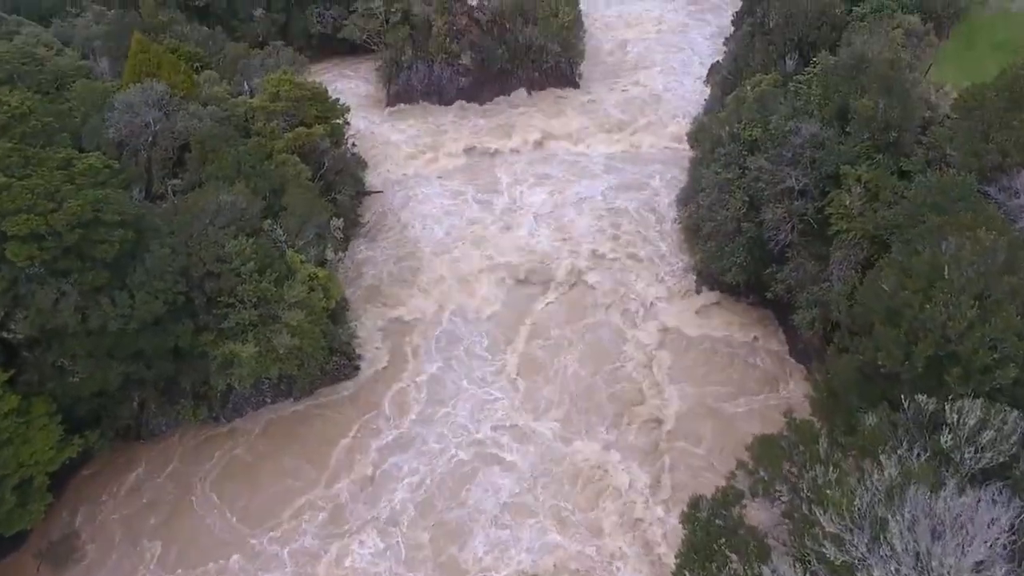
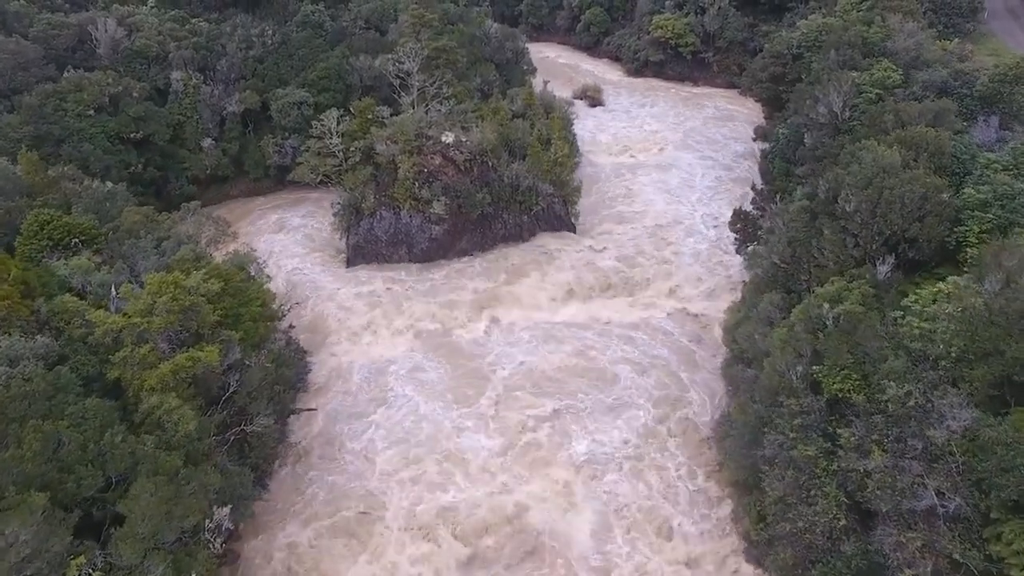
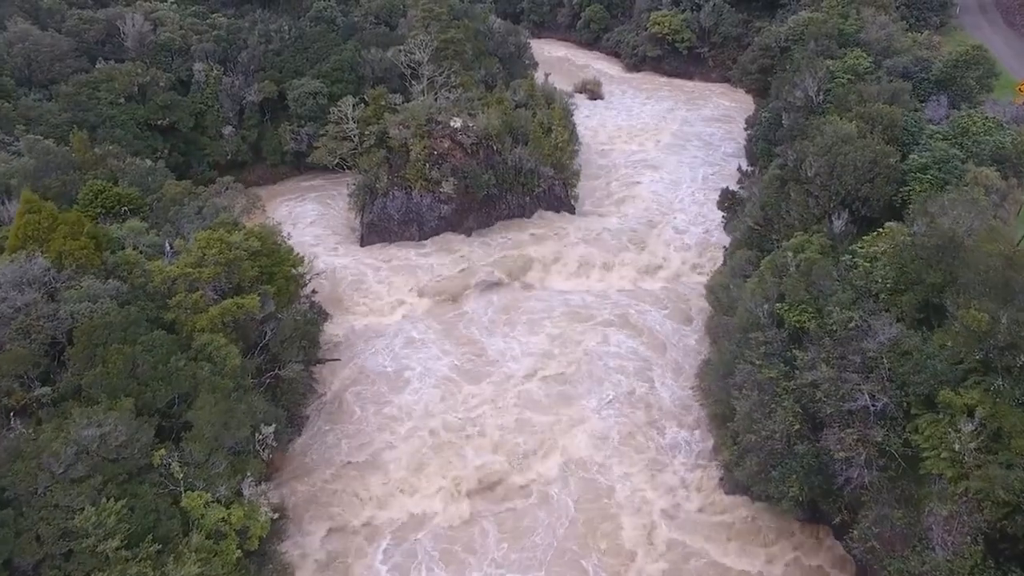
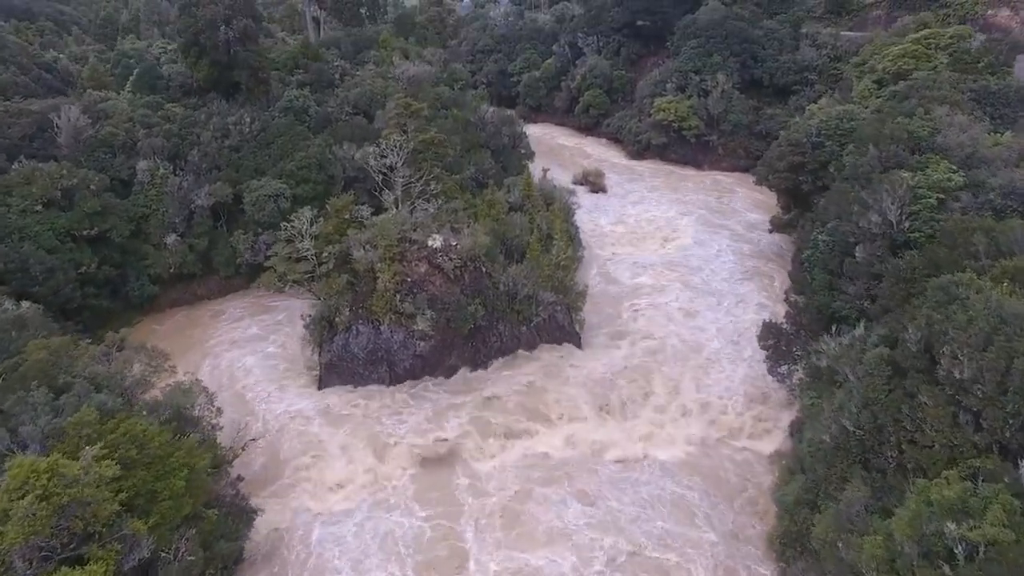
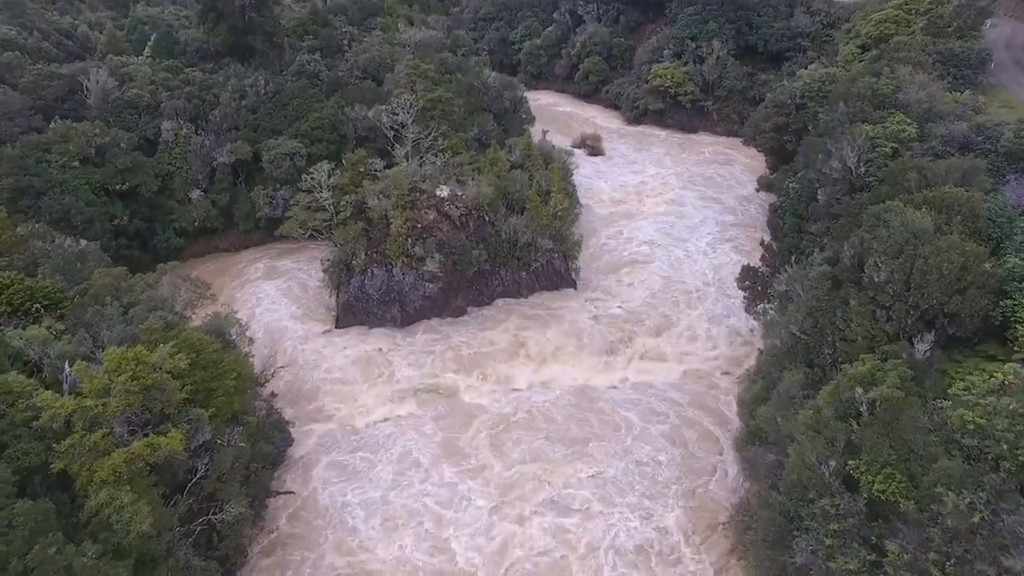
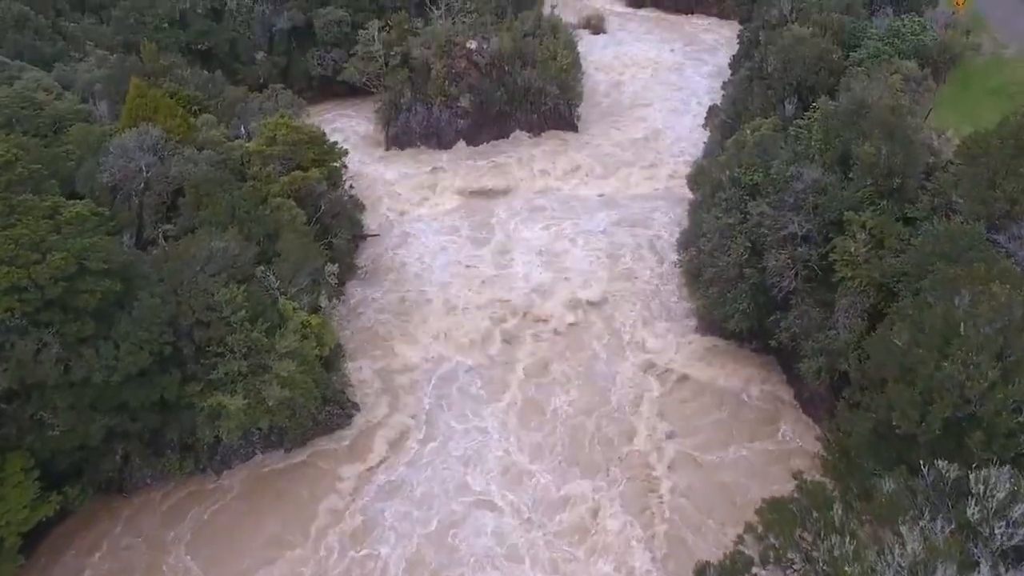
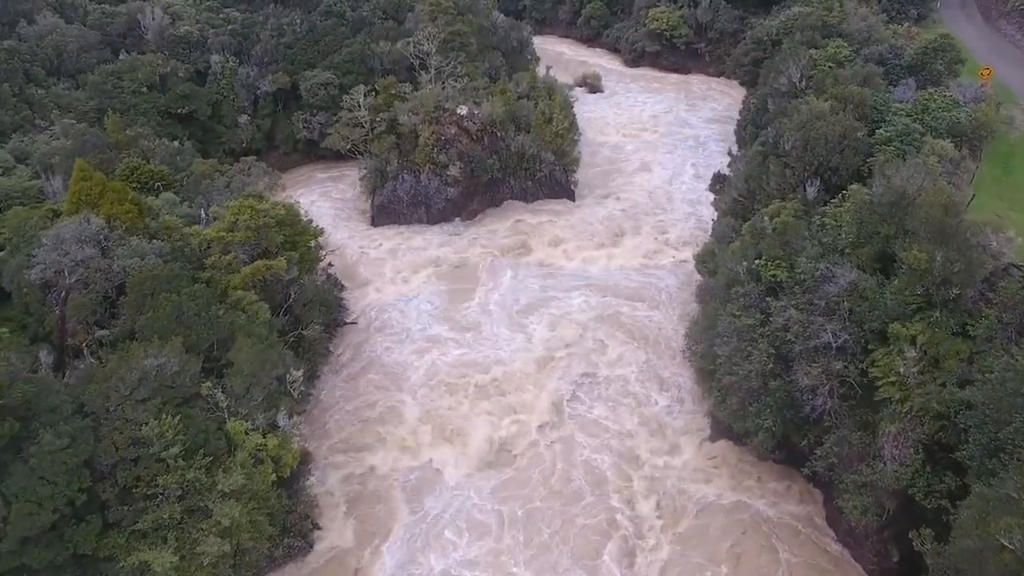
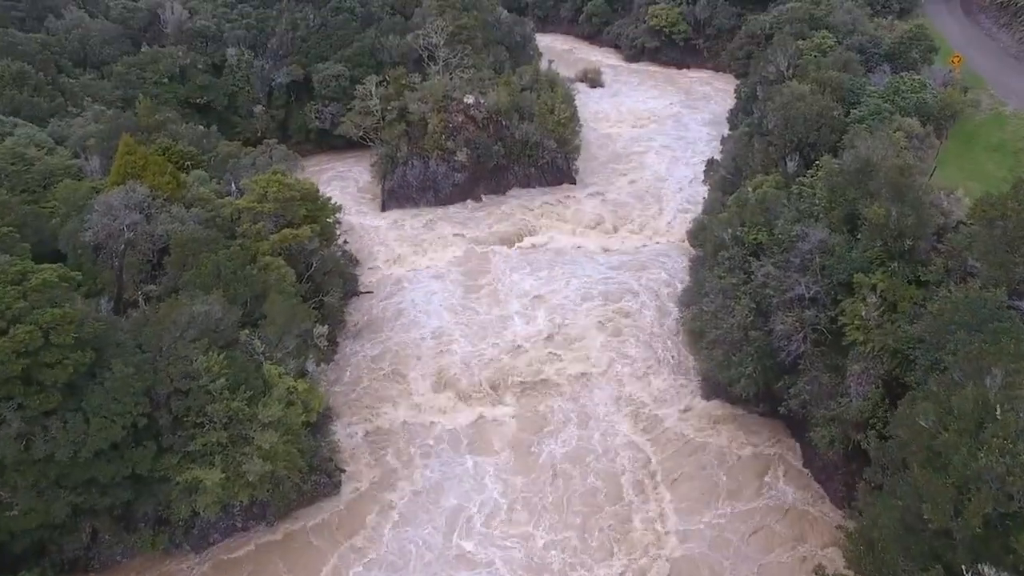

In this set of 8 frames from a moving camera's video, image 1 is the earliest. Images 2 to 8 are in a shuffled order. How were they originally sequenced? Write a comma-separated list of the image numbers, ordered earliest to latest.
6, 8, 7, 3, 2, 5, 4
